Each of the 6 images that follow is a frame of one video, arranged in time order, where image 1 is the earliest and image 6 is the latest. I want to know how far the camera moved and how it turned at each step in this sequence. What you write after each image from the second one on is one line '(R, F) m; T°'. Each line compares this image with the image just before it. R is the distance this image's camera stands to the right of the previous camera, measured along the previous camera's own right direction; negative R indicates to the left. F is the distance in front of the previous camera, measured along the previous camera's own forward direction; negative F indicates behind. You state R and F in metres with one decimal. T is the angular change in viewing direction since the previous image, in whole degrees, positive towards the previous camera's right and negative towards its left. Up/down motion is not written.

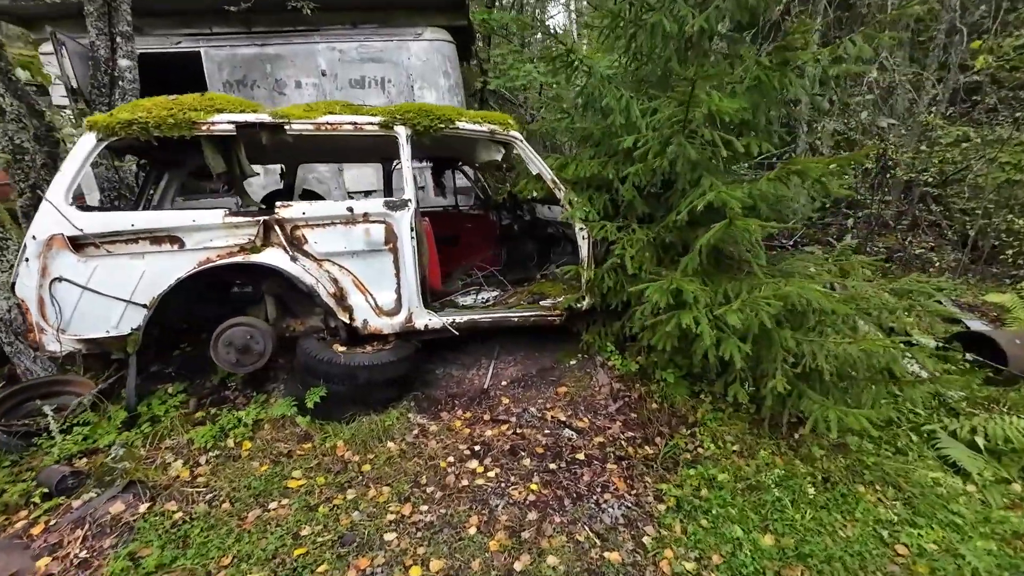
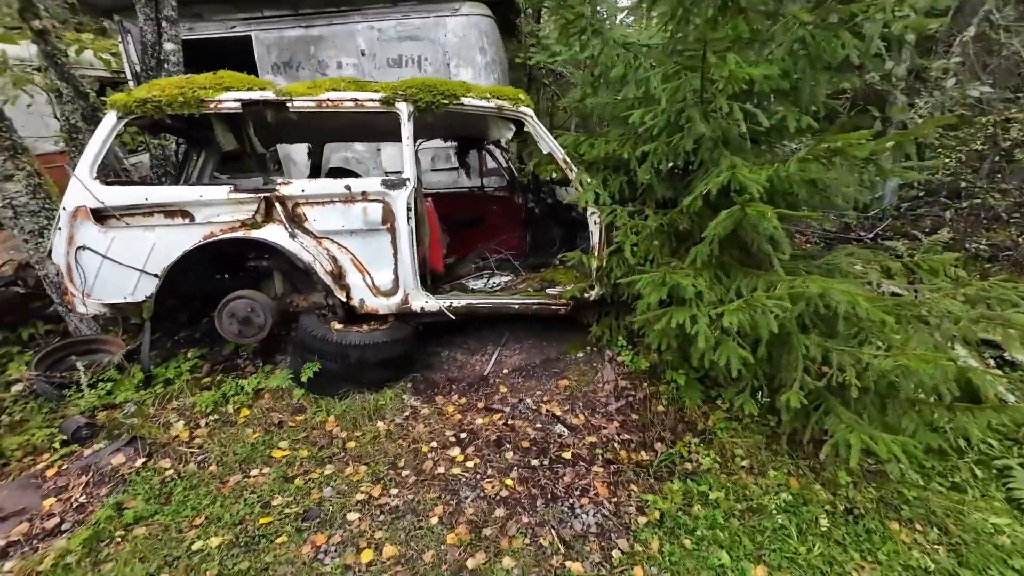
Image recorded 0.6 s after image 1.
(+0.5, +0.2) m; -8°
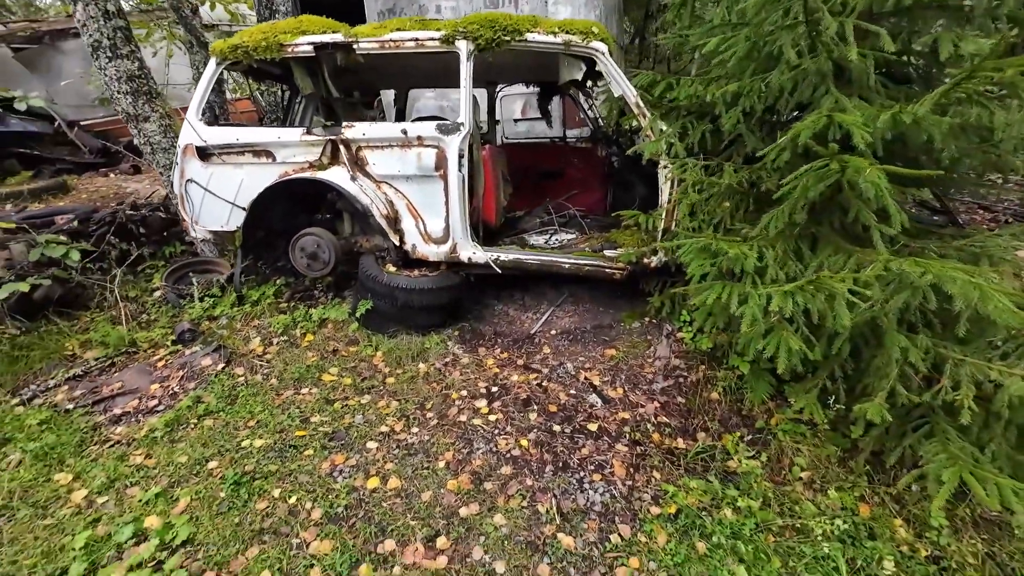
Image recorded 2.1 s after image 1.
(+0.5, +0.2) m; -14°
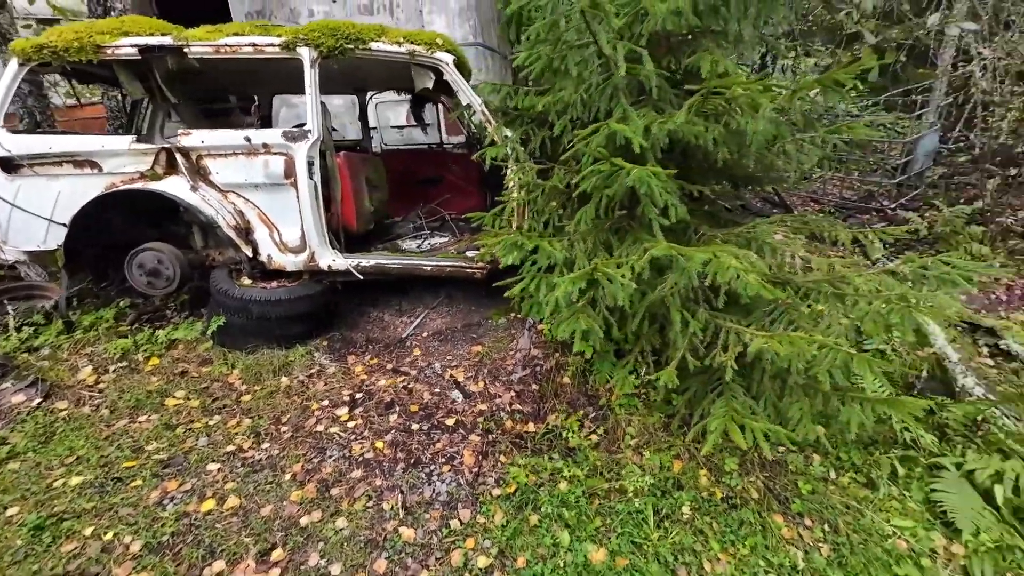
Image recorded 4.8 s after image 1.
(+0.5, -0.2) m; +9°
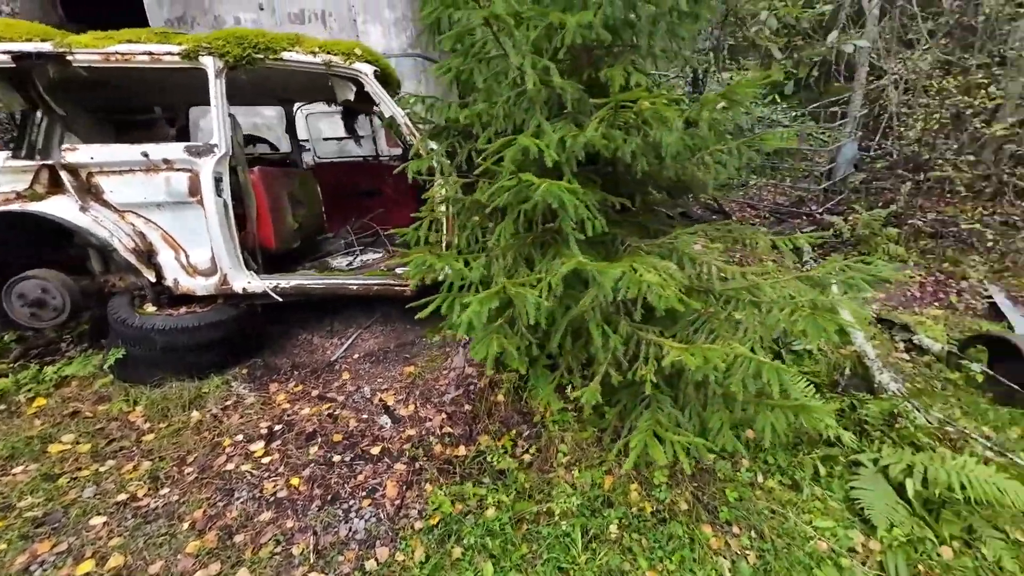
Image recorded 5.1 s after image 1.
(+0.3, +0.1) m; +5°
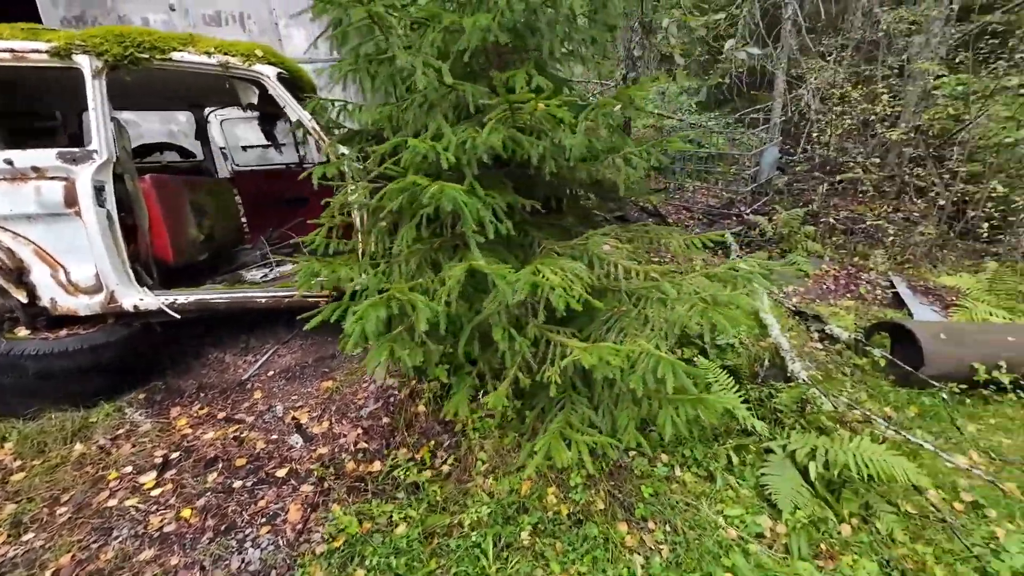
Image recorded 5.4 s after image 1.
(+0.3, 0.0) m; +5°
